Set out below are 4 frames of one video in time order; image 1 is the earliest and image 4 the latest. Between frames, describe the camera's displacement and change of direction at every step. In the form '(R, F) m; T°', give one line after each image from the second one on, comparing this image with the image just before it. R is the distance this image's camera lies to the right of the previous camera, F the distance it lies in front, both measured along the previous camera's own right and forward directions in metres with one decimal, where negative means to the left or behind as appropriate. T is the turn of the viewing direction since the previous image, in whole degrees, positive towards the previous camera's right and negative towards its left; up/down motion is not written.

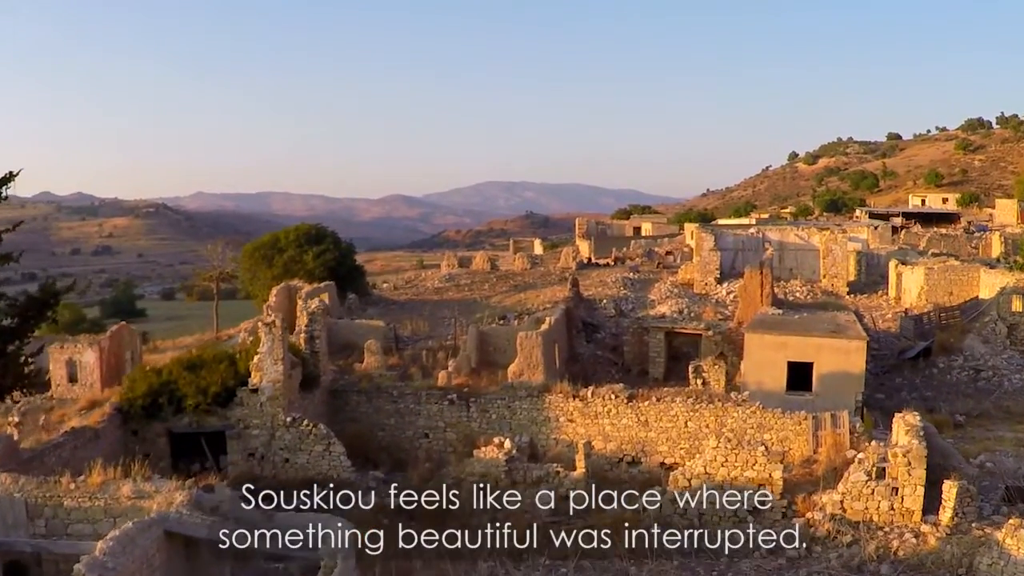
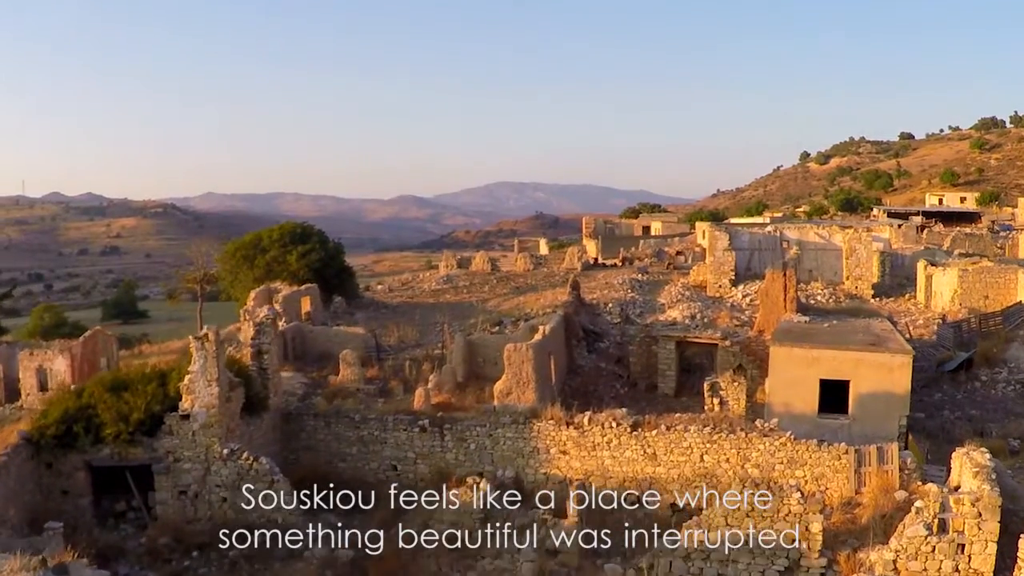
(+0.3, +1.9) m; -1°
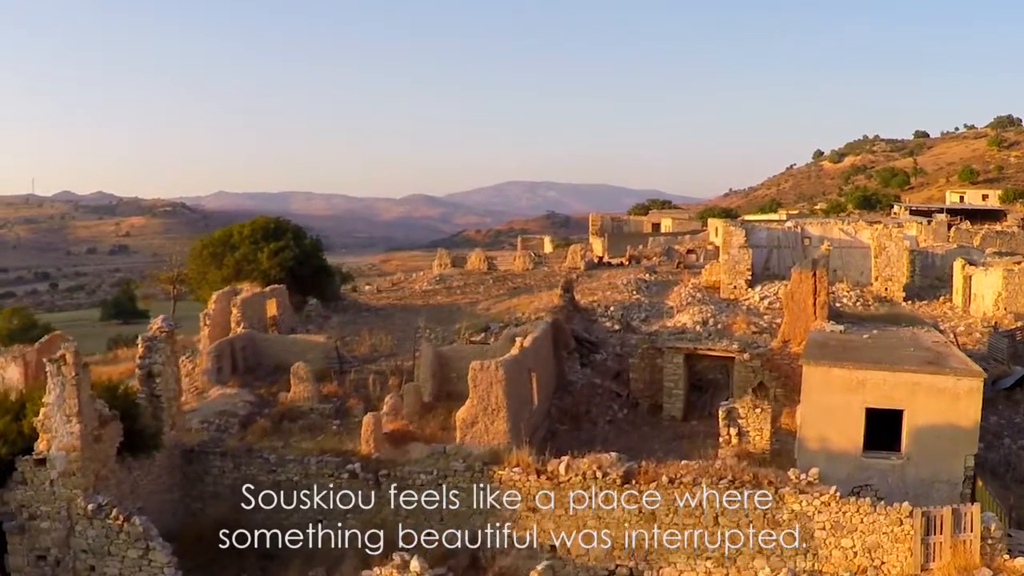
(+0.5, +2.4) m; -1°
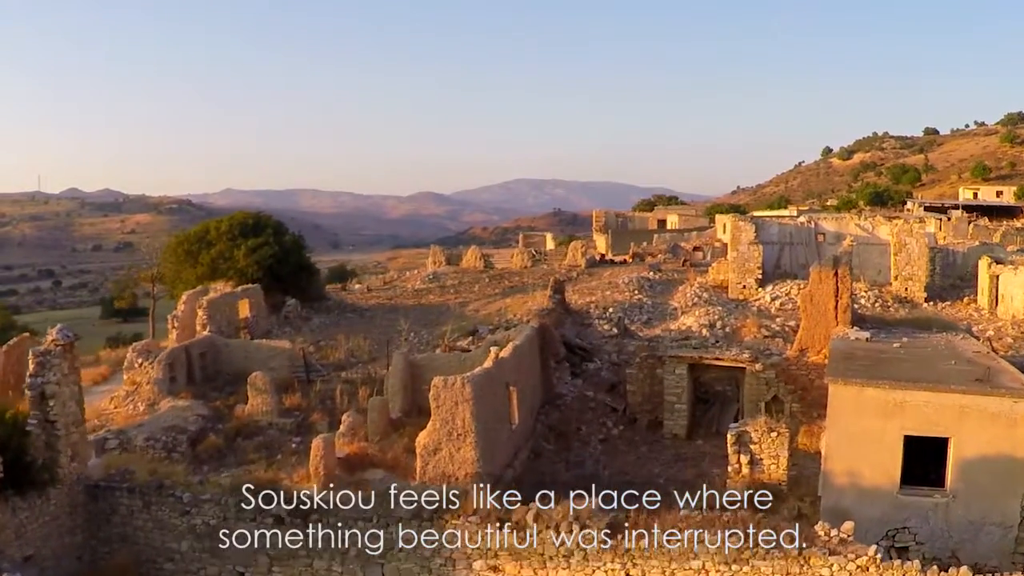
(+0.4, +1.5) m; -1°
